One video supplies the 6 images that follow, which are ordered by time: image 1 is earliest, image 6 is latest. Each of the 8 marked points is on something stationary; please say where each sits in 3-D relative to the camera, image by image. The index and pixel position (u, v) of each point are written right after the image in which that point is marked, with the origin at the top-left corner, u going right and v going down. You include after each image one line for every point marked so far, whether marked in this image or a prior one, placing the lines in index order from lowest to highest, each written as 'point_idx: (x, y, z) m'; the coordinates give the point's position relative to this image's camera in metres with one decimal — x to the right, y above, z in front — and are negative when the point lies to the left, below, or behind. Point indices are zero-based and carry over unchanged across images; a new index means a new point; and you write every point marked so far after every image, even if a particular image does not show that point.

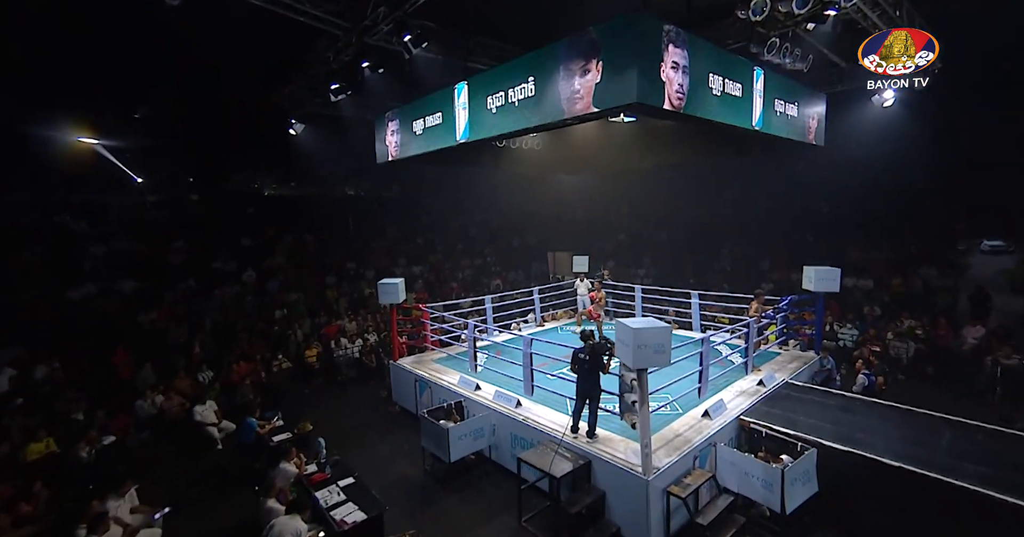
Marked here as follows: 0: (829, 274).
0: (+5.9, -0.1, +9.0) m
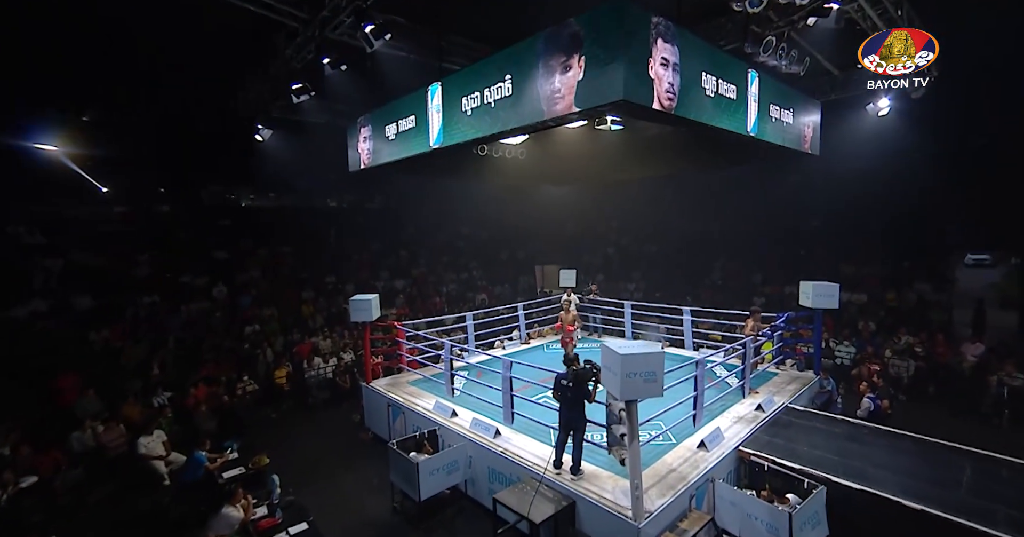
0: (+5.6, -0.4, +8.6) m
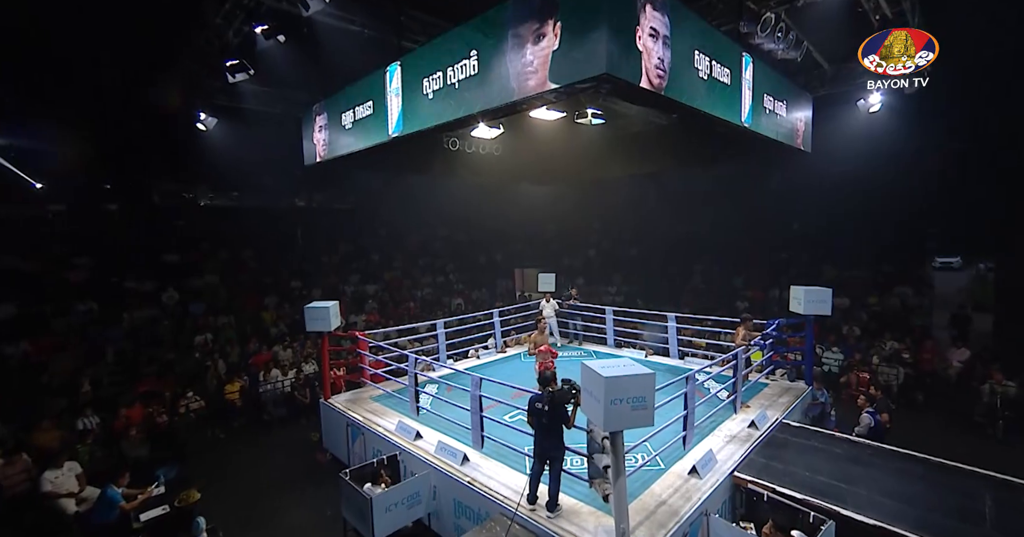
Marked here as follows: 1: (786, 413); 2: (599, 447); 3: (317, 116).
0: (+5.2, -0.5, +8.1) m
1: (+4.1, -2.2, +7.2) m
2: (+0.8, -1.6, +4.3) m
3: (-2.7, +2.1, +6.7) m
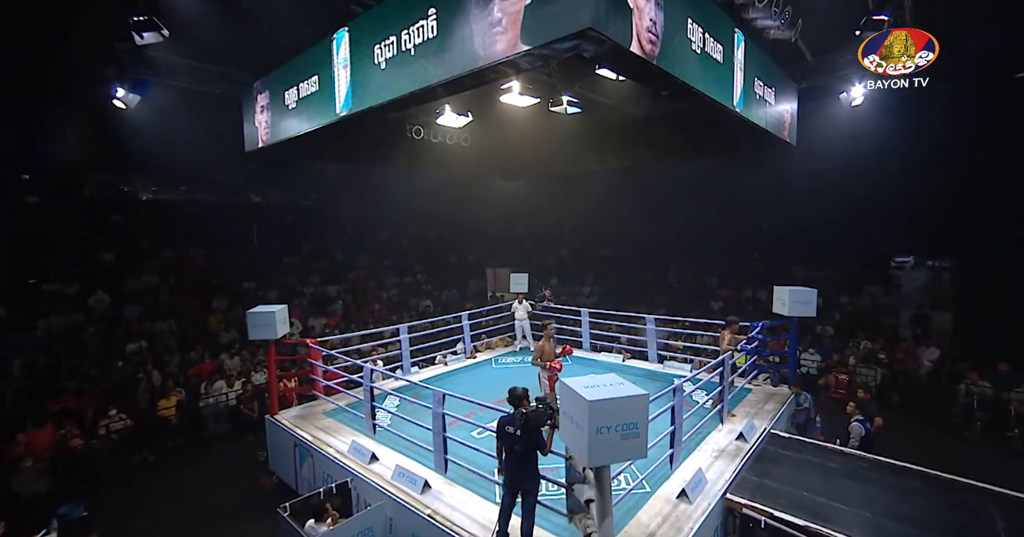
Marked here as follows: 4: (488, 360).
0: (+4.7, -0.4, +7.7) m
1: (+3.7, -2.1, +6.8) m
2: (+0.5, -1.6, +3.7) m
3: (-3.1, +2.1, +5.9) m
4: (-0.5, -1.8, +9.6) m
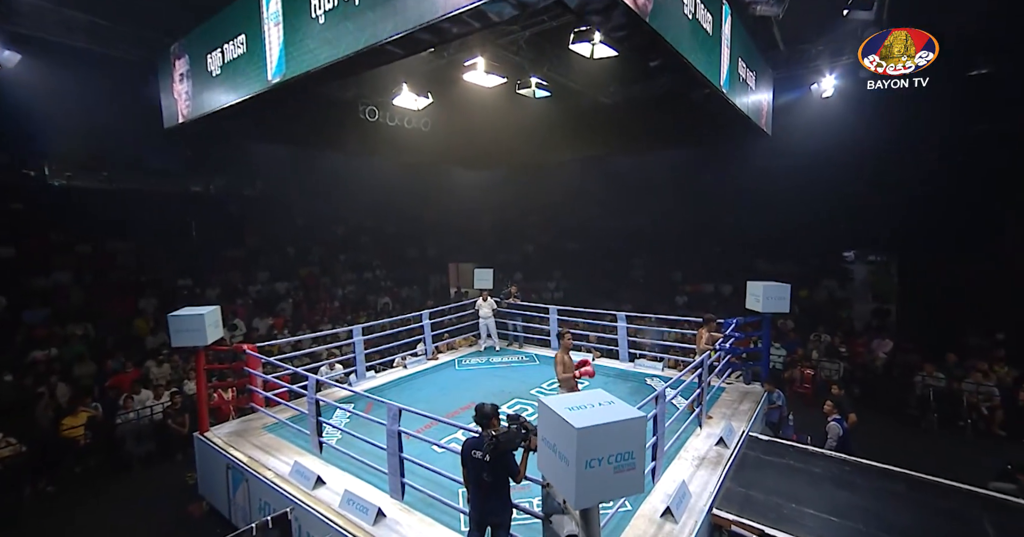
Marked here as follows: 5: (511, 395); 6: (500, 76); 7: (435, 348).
0: (+4.2, -0.4, +7.5) m
1: (+3.2, -2.1, +6.5) m
2: (+0.3, -1.6, +3.2) m
3: (-3.5, +2.2, +5.0) m
4: (-1.1, -1.7, +9.0) m
5: (0.0, -1.9, +7.2) m
6: (-0.2, +2.5, +6.2) m
7: (-1.5, -1.5, +9.3) m
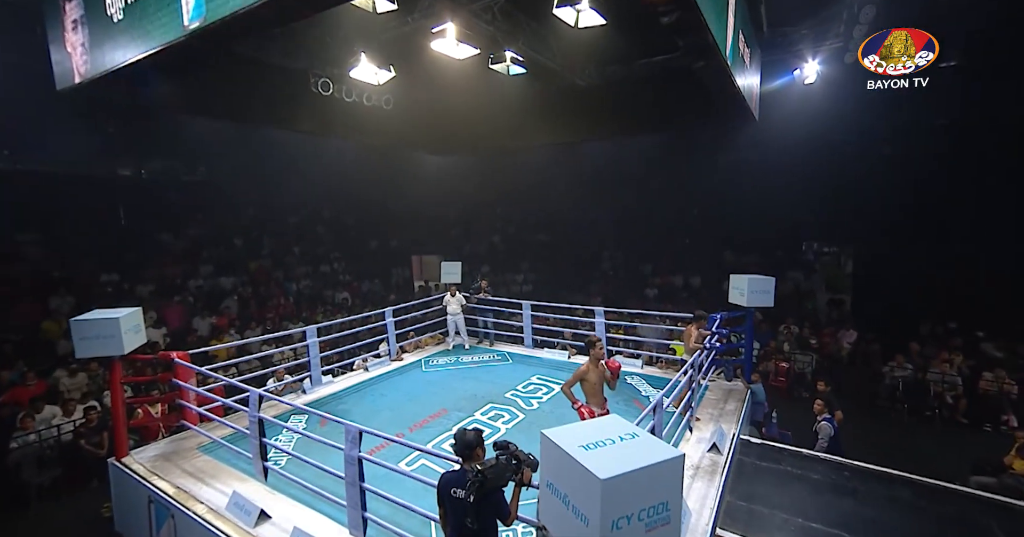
0: (+3.8, -0.3, +7.2) m
1: (+2.9, -2.0, +6.2) m
2: (+0.2, -1.5, +2.6) m
3: (-3.7, +2.2, +4.1) m
4: (-1.6, -1.6, +8.3) m
5: (-0.4, -1.8, +6.6) m
6: (-0.5, +2.5, +5.5) m
7: (-2.0, -1.4, +8.6) m
